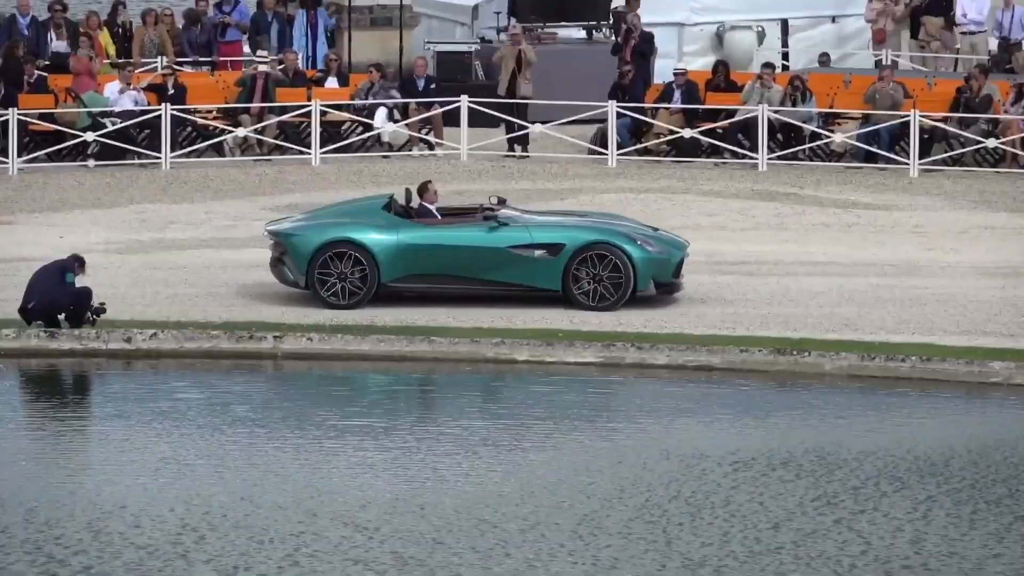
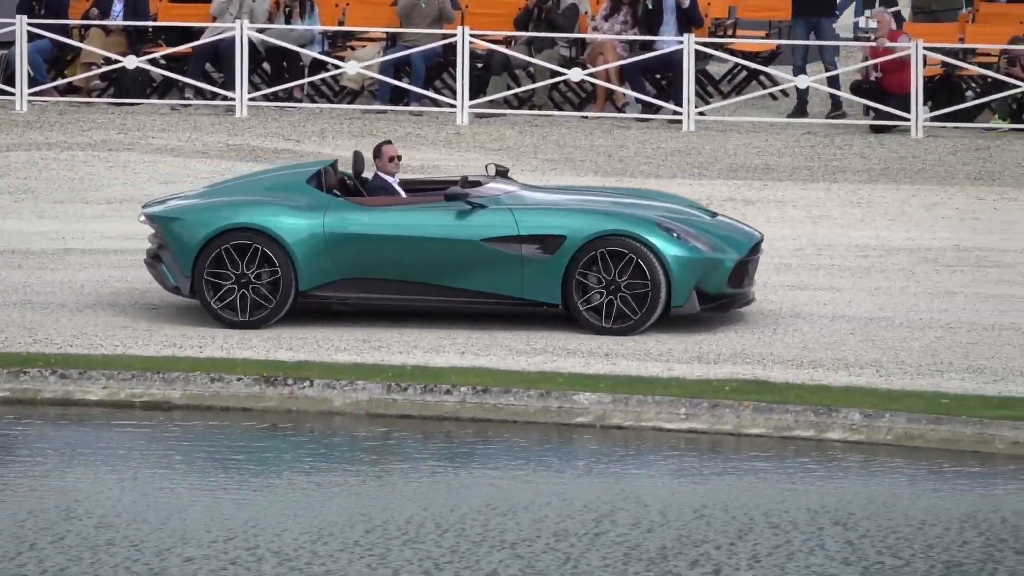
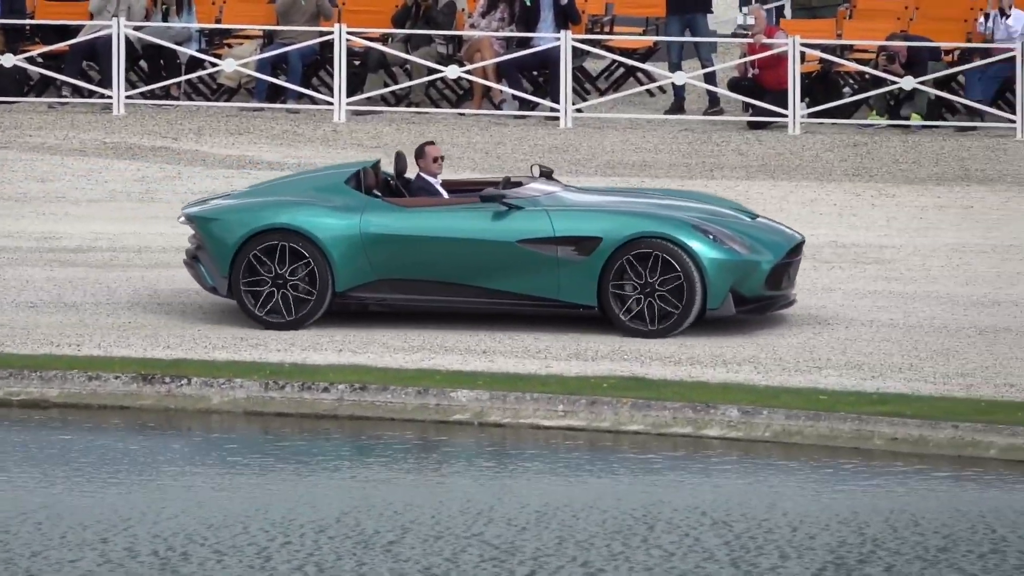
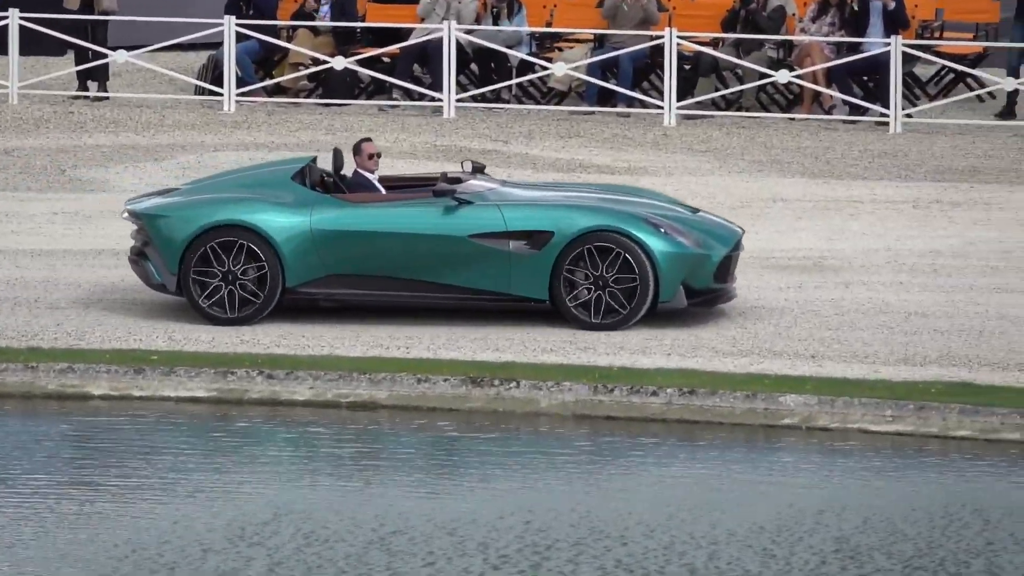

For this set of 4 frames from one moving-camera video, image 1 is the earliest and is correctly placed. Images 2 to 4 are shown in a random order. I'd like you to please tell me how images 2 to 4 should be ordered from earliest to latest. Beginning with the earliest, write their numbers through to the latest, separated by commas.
4, 2, 3
